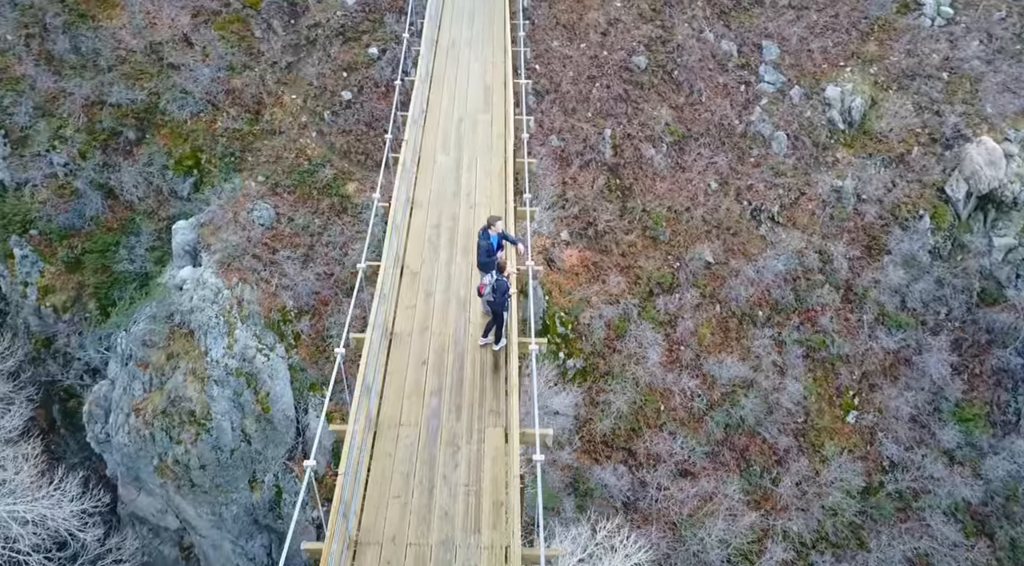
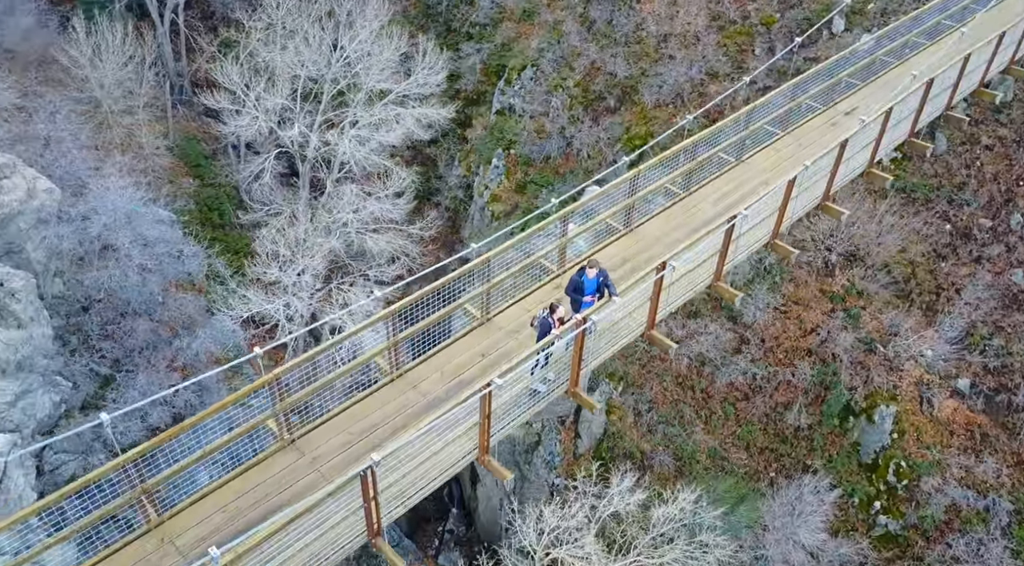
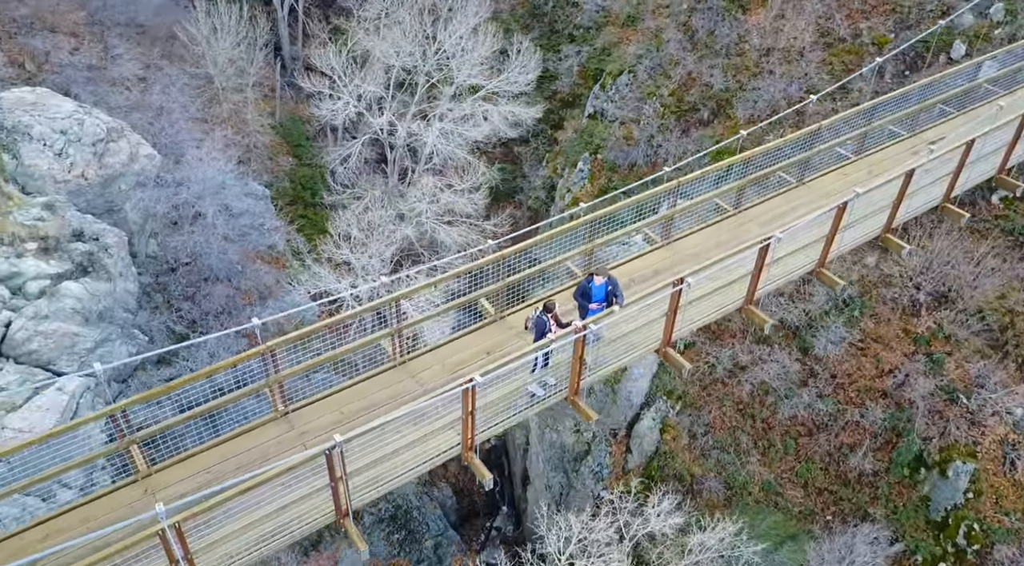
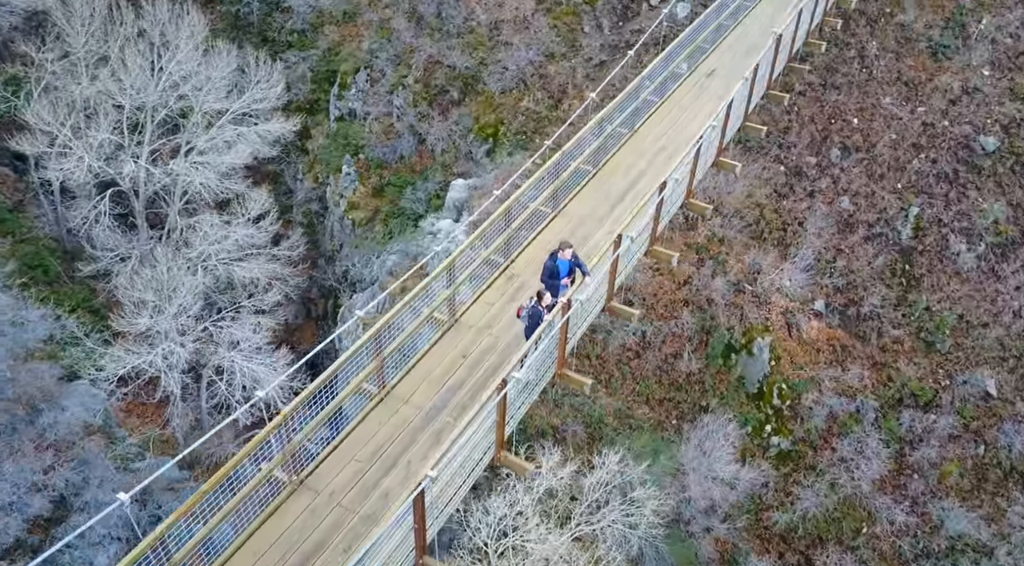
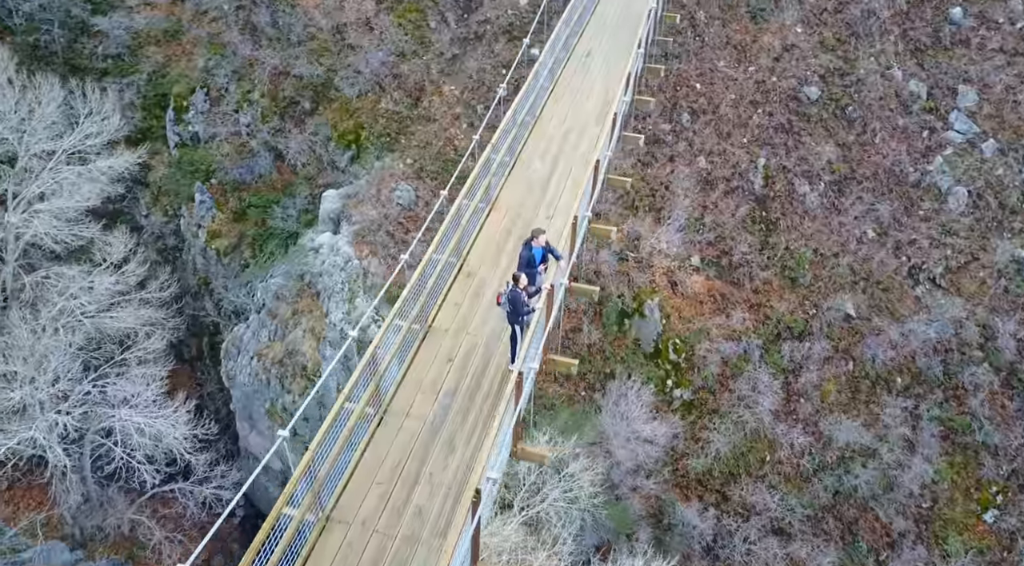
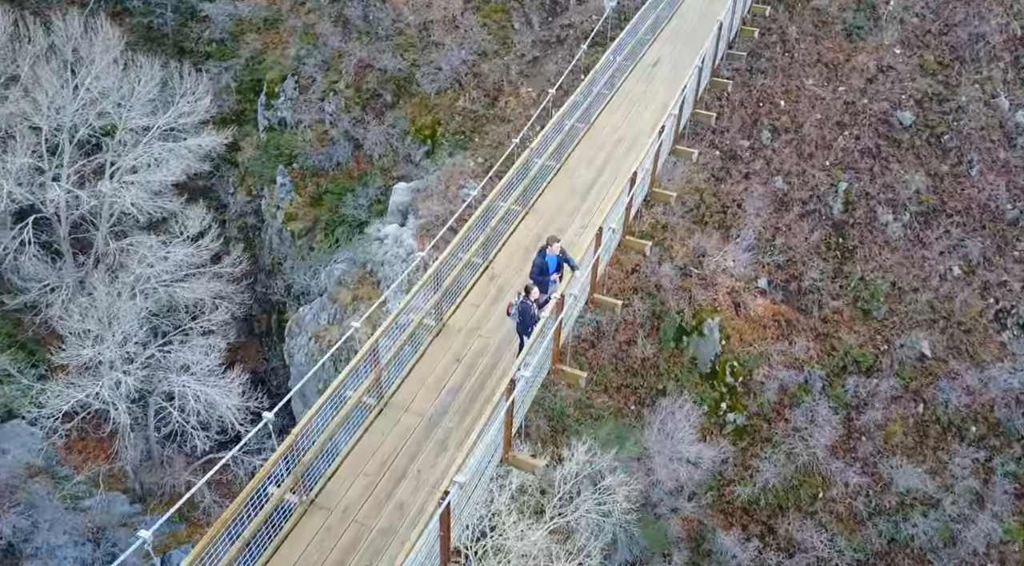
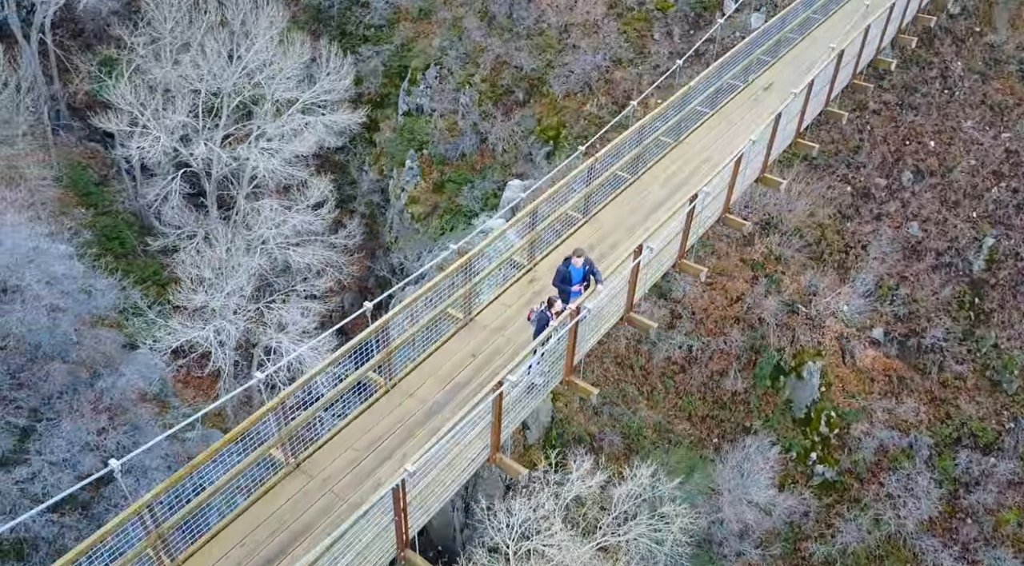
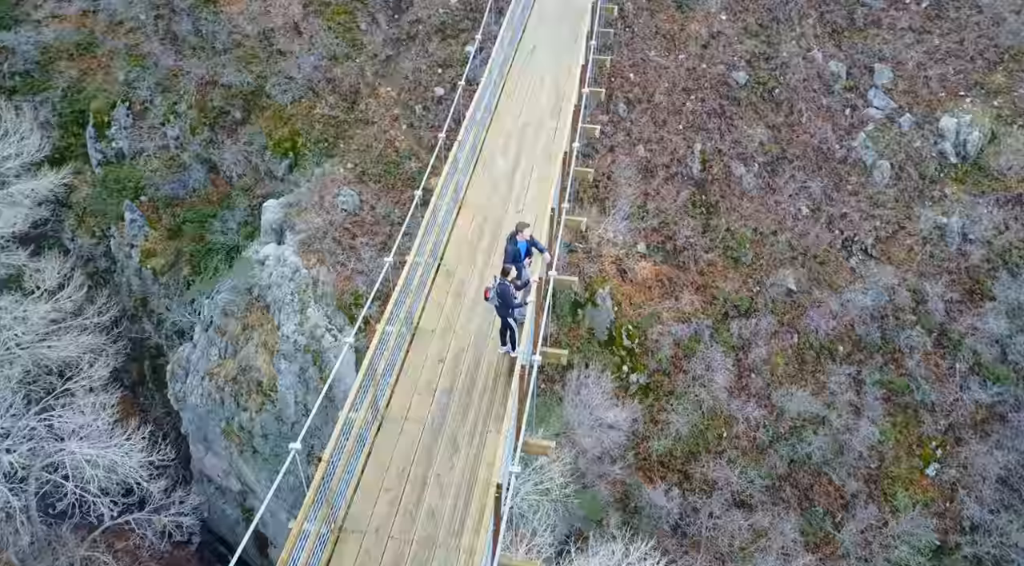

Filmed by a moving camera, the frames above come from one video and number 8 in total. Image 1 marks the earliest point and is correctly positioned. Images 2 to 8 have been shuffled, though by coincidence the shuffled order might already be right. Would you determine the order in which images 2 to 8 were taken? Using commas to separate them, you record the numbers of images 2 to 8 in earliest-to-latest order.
8, 5, 6, 4, 7, 2, 3
